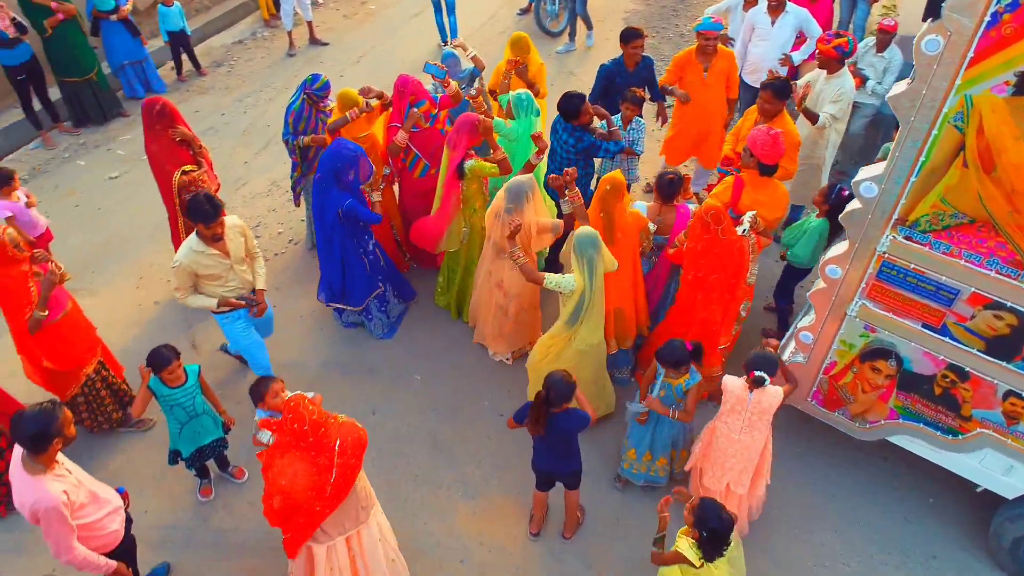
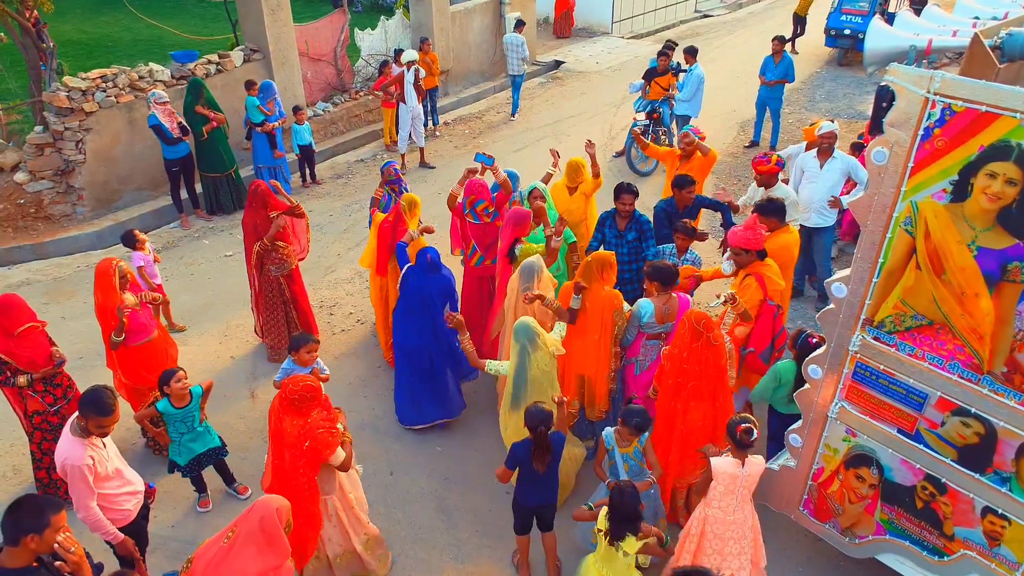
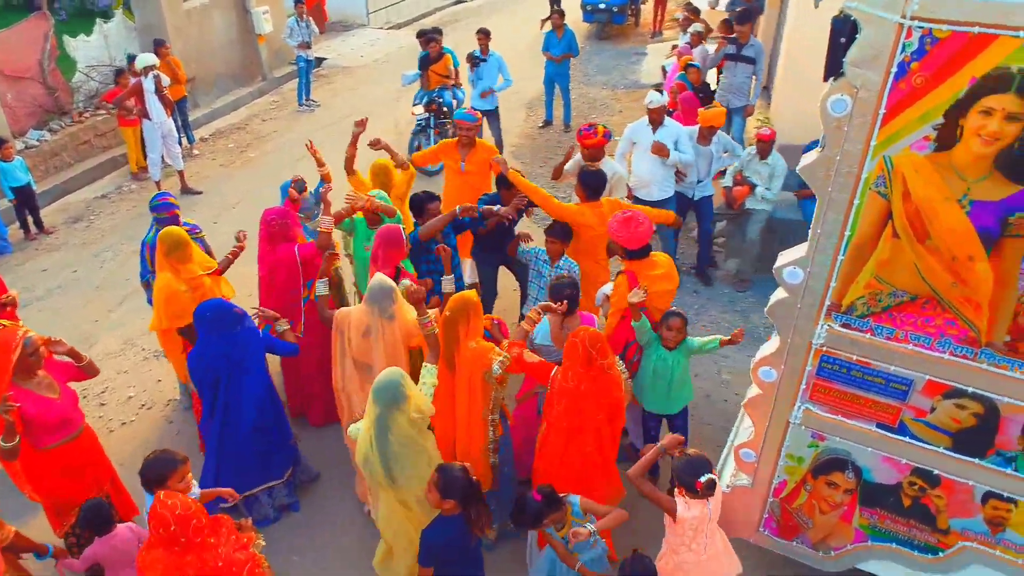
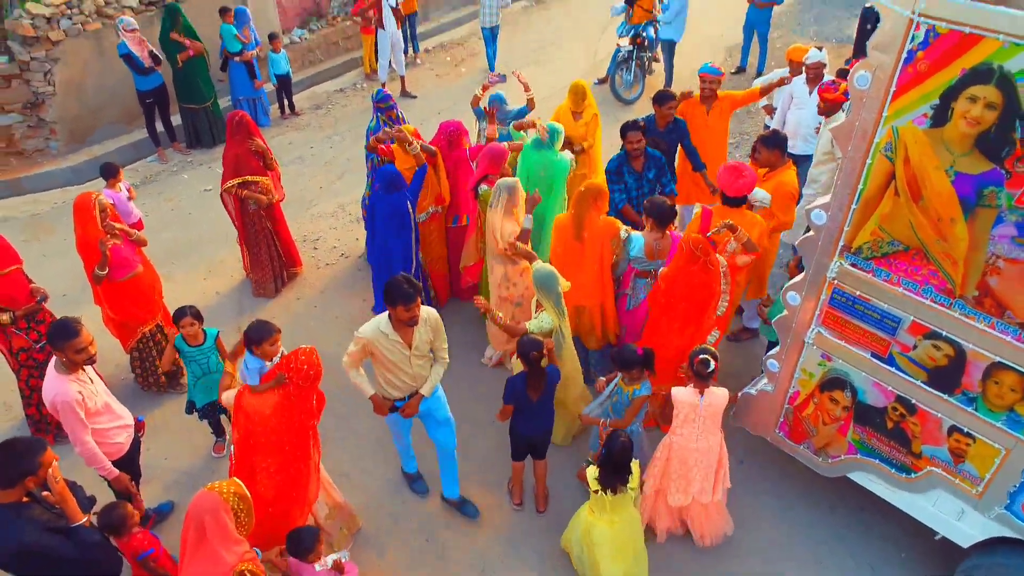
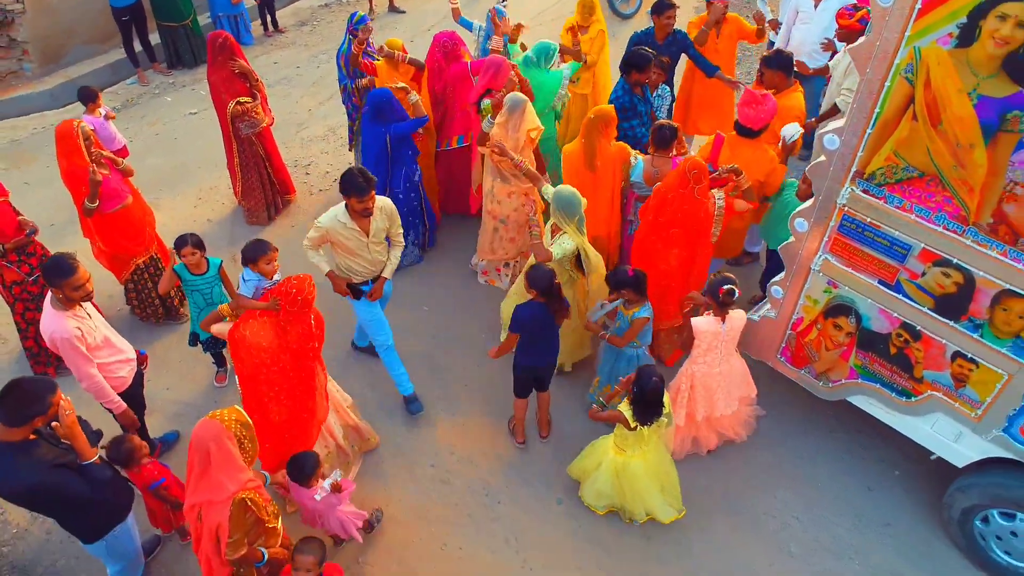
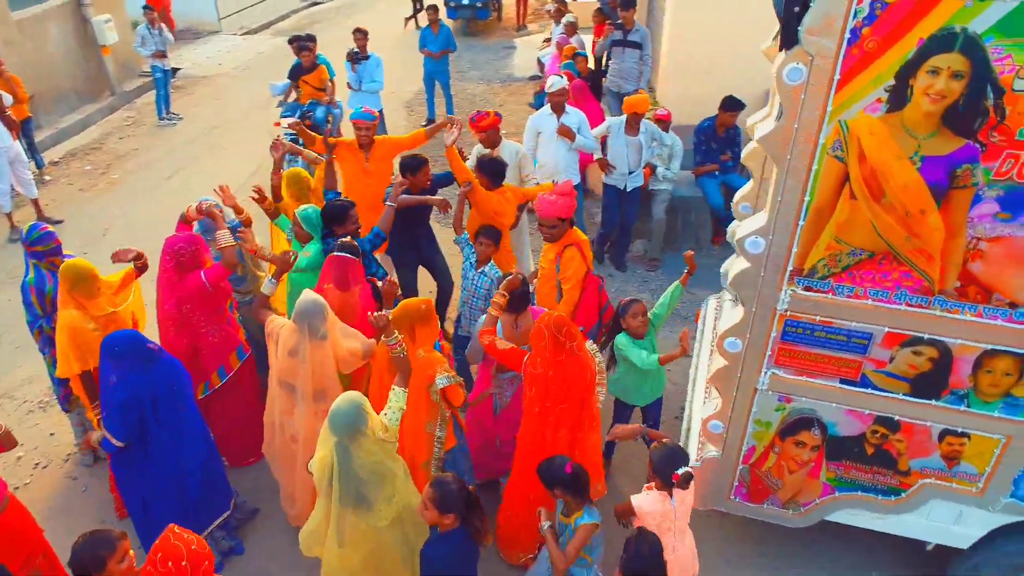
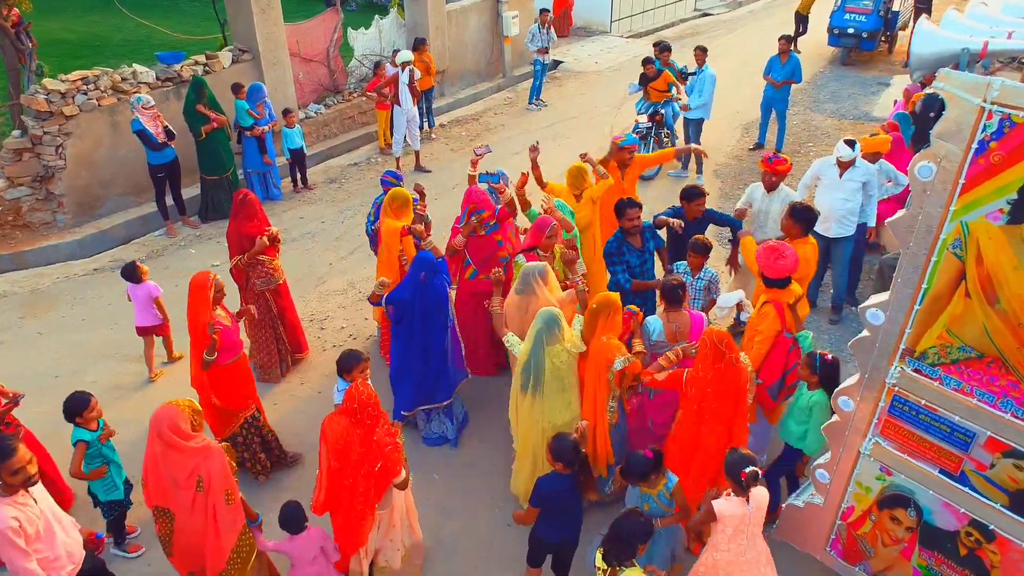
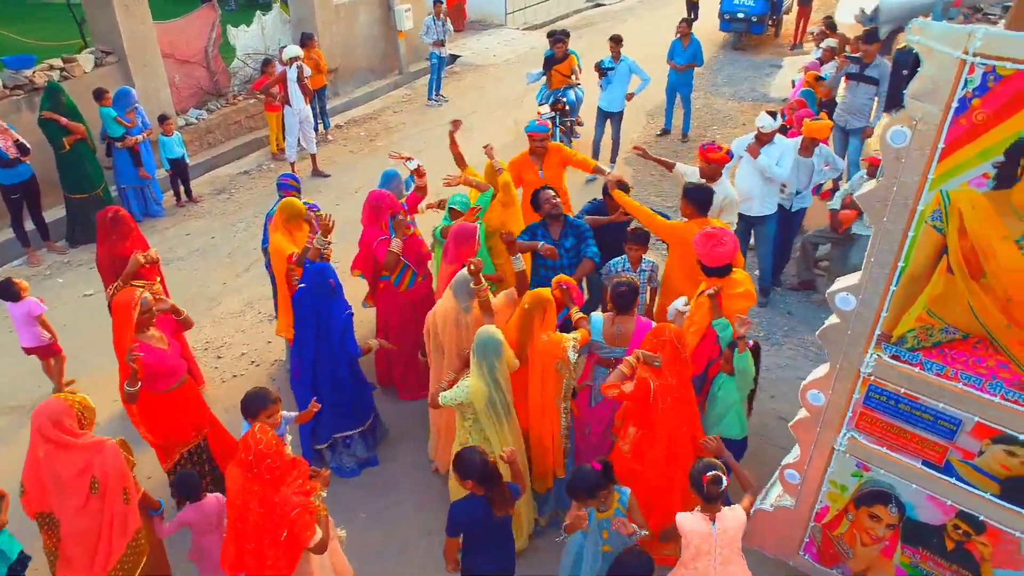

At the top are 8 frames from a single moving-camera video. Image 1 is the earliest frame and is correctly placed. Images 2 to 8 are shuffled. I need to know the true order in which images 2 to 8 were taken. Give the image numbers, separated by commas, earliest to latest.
5, 4, 2, 7, 8, 3, 6
